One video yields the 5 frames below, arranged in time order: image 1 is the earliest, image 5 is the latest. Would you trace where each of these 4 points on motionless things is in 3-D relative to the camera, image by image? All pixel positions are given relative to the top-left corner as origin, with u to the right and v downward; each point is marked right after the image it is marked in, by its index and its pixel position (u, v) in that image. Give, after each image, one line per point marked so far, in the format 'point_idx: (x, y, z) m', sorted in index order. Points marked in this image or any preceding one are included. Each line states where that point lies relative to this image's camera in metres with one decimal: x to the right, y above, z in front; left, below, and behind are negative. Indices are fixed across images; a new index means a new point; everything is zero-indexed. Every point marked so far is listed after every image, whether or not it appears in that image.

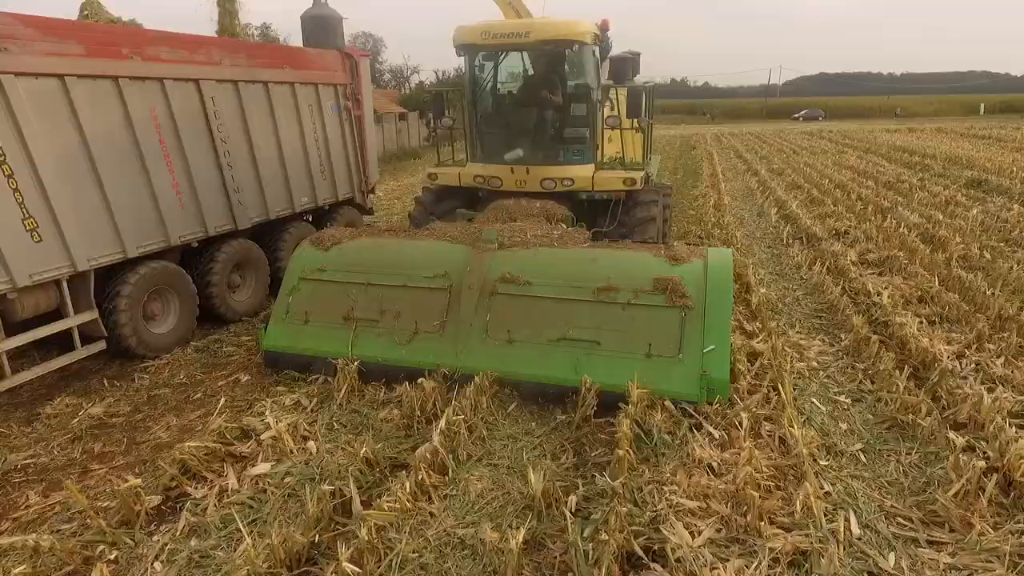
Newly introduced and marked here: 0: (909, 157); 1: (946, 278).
0: (+9.4, +3.0, +14.8) m
1: (+4.3, +0.2, +6.5) m
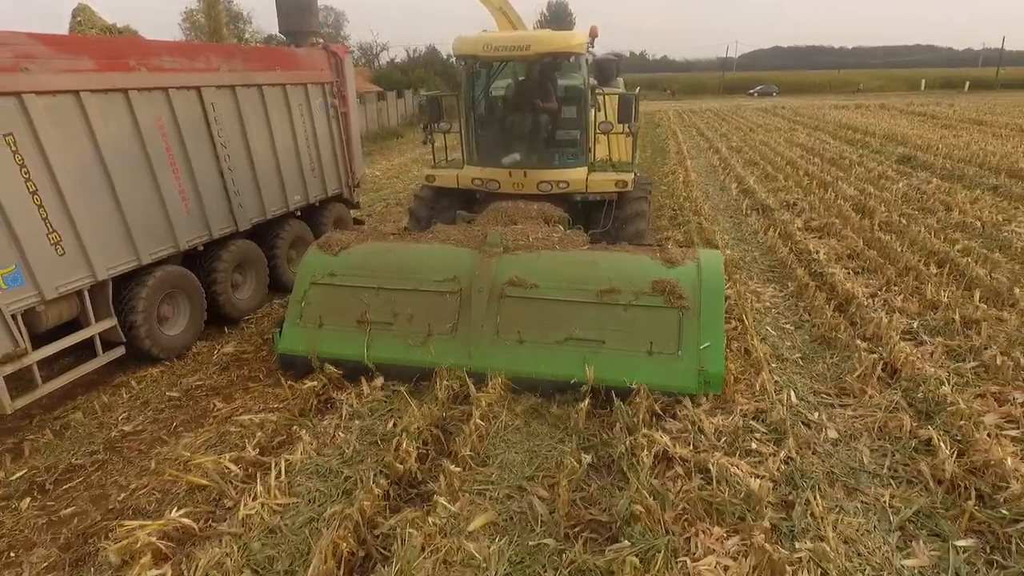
0: (+8.7, +3.9, +16.0) m
1: (+4.3, +0.6, +7.5) m
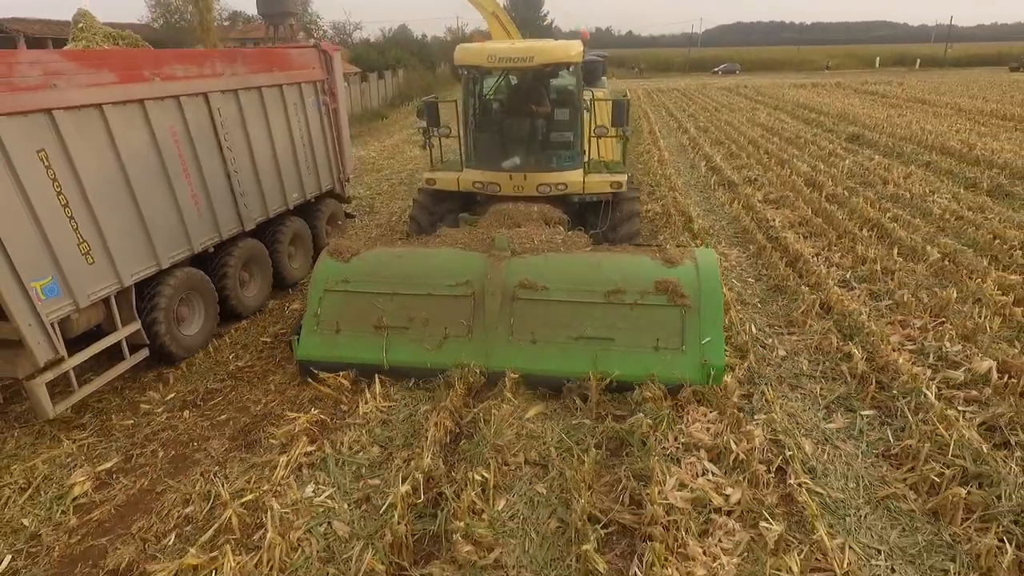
0: (+8.1, +4.7, +17.0) m
1: (+4.1, +1.1, +8.3) m
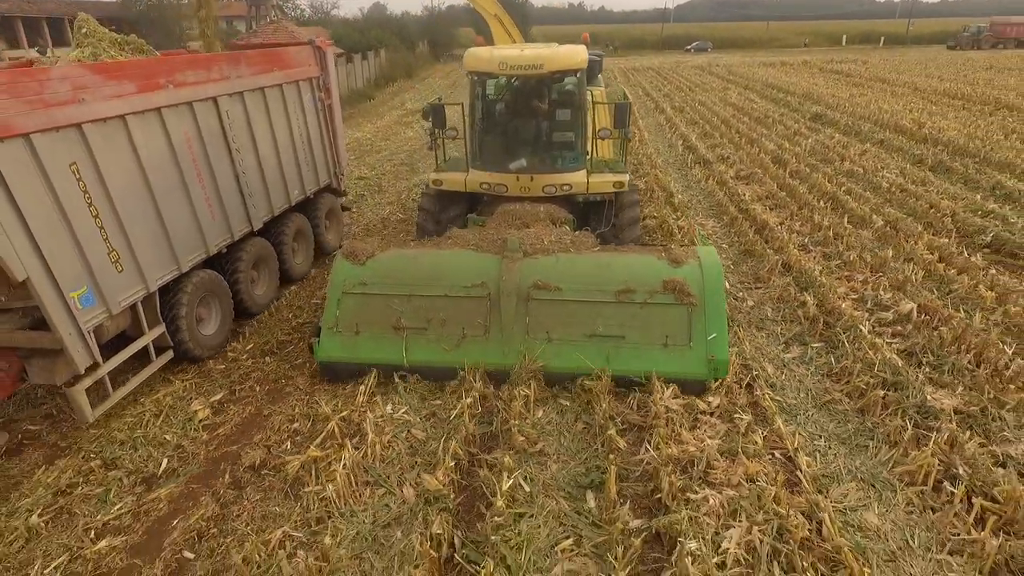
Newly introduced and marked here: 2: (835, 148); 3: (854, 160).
0: (+7.5, +5.6, +17.7) m
1: (+4.0, +1.5, +9.0) m
2: (+5.8, +2.5, +11.0) m
3: (+5.6, +2.1, +10.1) m
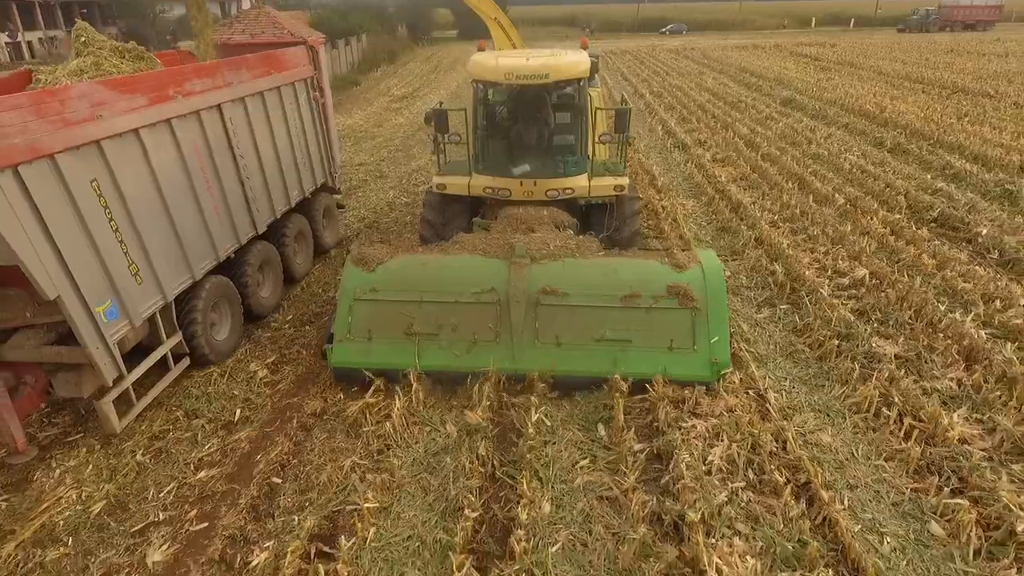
0: (+7.0, +6.2, +18.2) m
1: (+3.8, +1.9, +9.6) m
2: (+5.5, +3.0, +11.6) m
3: (+5.4, +2.5, +10.7) m
